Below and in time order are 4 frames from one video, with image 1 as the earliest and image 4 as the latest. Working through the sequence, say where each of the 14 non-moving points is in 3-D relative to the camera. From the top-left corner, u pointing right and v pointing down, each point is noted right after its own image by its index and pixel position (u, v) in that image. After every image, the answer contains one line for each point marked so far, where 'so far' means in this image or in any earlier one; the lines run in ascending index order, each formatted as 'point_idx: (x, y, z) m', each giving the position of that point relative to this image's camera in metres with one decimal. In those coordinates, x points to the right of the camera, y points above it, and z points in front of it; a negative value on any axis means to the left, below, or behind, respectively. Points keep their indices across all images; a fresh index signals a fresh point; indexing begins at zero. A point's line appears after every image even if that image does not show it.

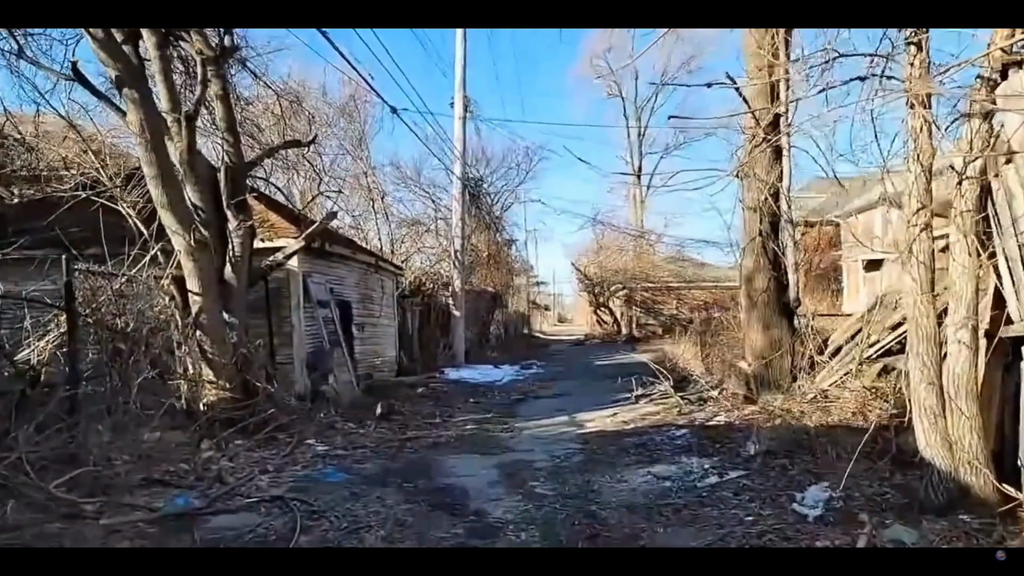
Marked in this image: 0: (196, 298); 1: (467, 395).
0: (-3.2, -0.1, +6.9) m
1: (-0.8, -1.8, +11.3) m
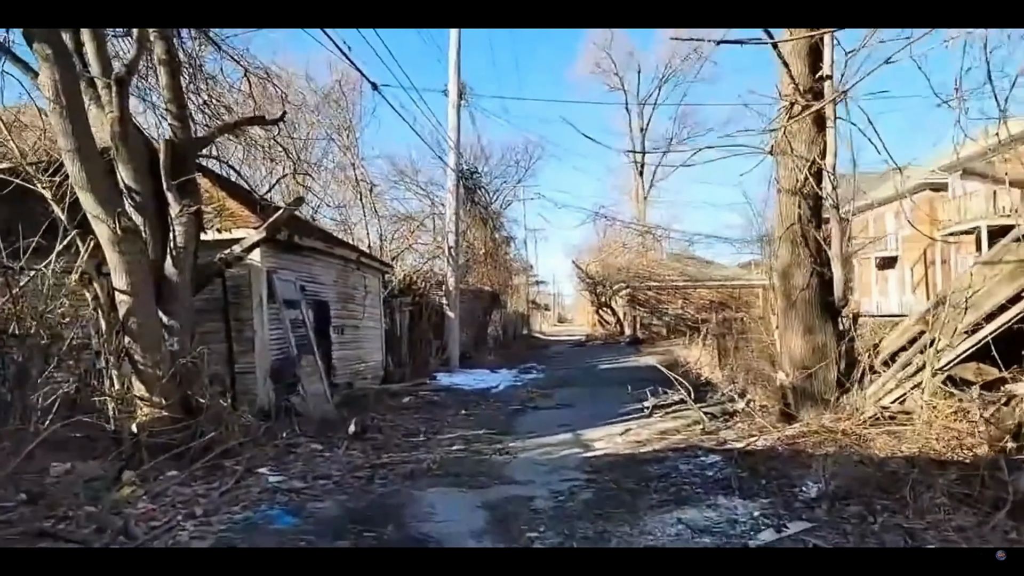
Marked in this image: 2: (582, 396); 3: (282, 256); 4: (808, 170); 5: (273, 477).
0: (-3.3, -0.1, +5.7) m
1: (-0.8, -1.8, +10.1) m
2: (+1.1, -1.8, +11.2) m
3: (-2.8, +0.4, +8.3) m
4: (+2.8, +1.1, +6.3) m
5: (-2.0, -1.5, +5.5) m
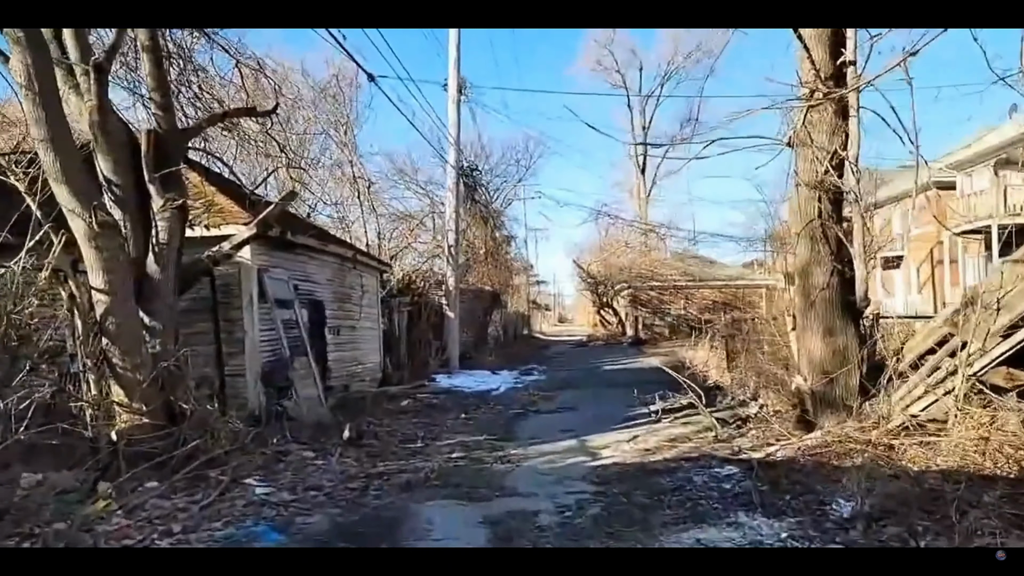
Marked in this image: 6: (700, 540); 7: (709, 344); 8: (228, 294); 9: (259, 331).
0: (-3.2, -0.1, +5.3) m
1: (-0.8, -1.7, +9.8) m
2: (+1.2, -1.8, +10.8) m
3: (-2.8, +0.4, +7.9) m
4: (+2.8, +1.1, +5.9) m
5: (-1.9, -1.5, +5.2) m
6: (+1.0, -1.4, +3.7) m
7: (+3.6, -1.0, +12.5) m
8: (-3.1, -0.1, +7.3) m
9: (-2.8, -0.5, +7.4) m
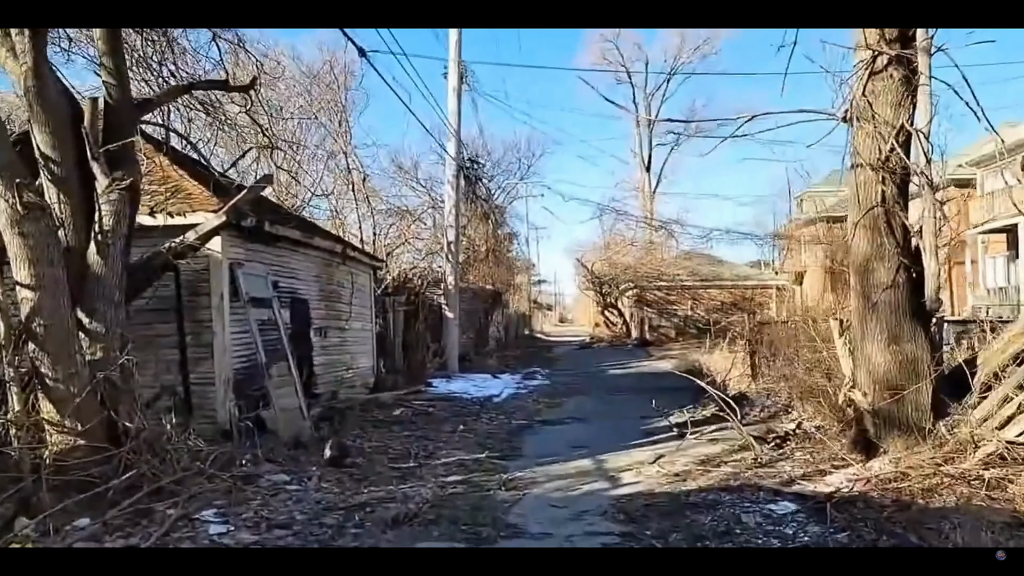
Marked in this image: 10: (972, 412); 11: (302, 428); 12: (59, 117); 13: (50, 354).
0: (-3.2, 0.0, +4.4) m
1: (-0.7, -1.7, +8.9) m
2: (+1.2, -1.7, +9.9) m
3: (-2.7, +0.4, +7.0) m
4: (+2.8, +1.1, +5.0) m
5: (-1.9, -1.5, +4.3) m
6: (+1.1, -1.4, +2.8) m
7: (+3.7, -1.0, +11.6) m
8: (-3.0, 0.0, +6.4) m
9: (-2.7, -0.4, +6.6) m
10: (+3.1, -0.9, +4.6) m
11: (-2.1, -1.4, +6.9) m
12: (-3.3, +1.2, +4.9) m
13: (-3.0, -0.4, +4.5) m
